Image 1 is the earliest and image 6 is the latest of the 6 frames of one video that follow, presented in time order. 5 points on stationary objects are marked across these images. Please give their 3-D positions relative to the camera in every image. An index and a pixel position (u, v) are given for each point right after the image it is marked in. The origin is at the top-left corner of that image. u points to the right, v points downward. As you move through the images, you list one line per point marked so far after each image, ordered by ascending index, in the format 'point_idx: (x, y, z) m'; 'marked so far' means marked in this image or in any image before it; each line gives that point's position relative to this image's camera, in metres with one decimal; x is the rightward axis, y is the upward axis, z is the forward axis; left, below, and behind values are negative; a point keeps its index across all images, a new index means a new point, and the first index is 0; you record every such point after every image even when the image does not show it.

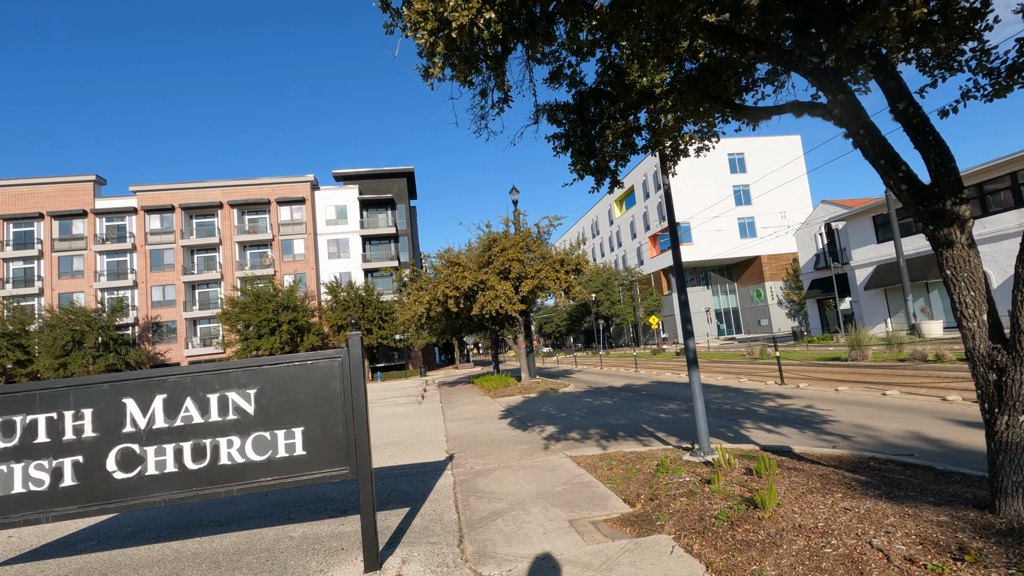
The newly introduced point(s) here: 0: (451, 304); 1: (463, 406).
0: (-2.2, -0.6, +18.8) m
1: (-1.4, -3.4, +15.0) m
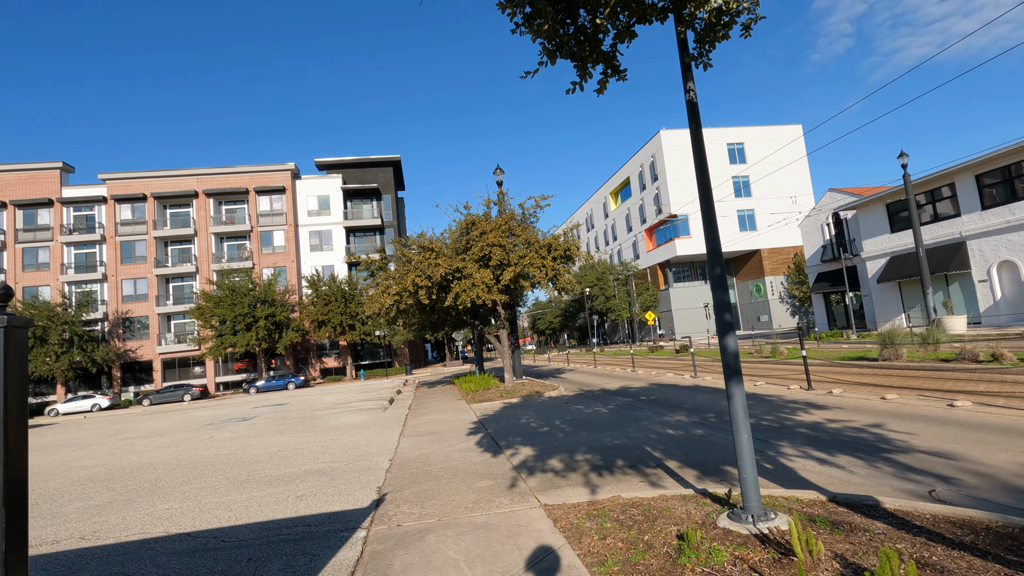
0: (-2.8, -0.2, +16.5) m
1: (-1.9, -3.0, +12.7) m
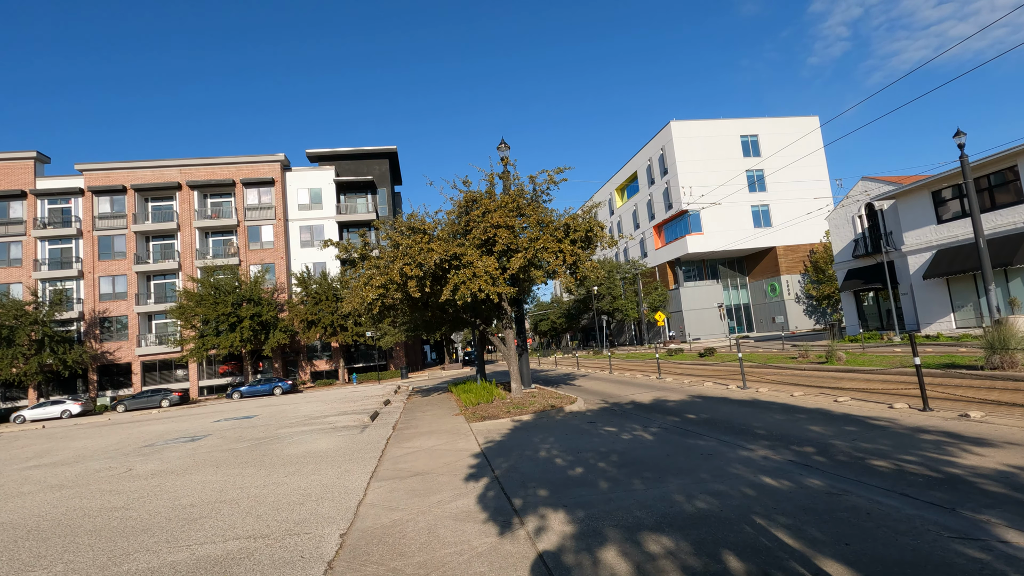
0: (-2.5, 0.0, +13.6) m
1: (-1.7, -2.8, +9.8) m
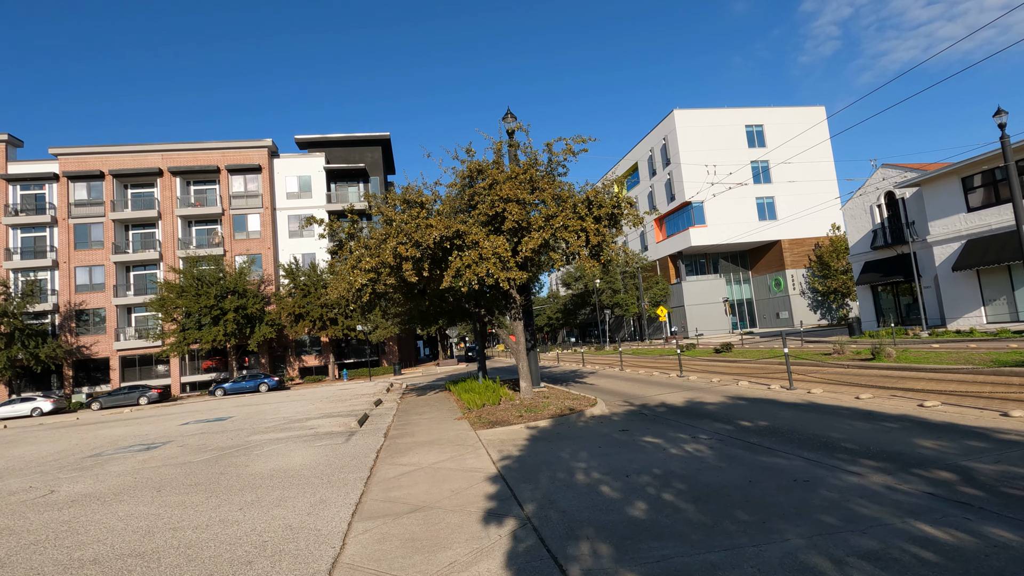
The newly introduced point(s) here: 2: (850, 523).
0: (-2.3, +0.4, +11.6) m
1: (-1.4, -2.5, +7.9) m
2: (+2.7, -1.9, +4.3) m
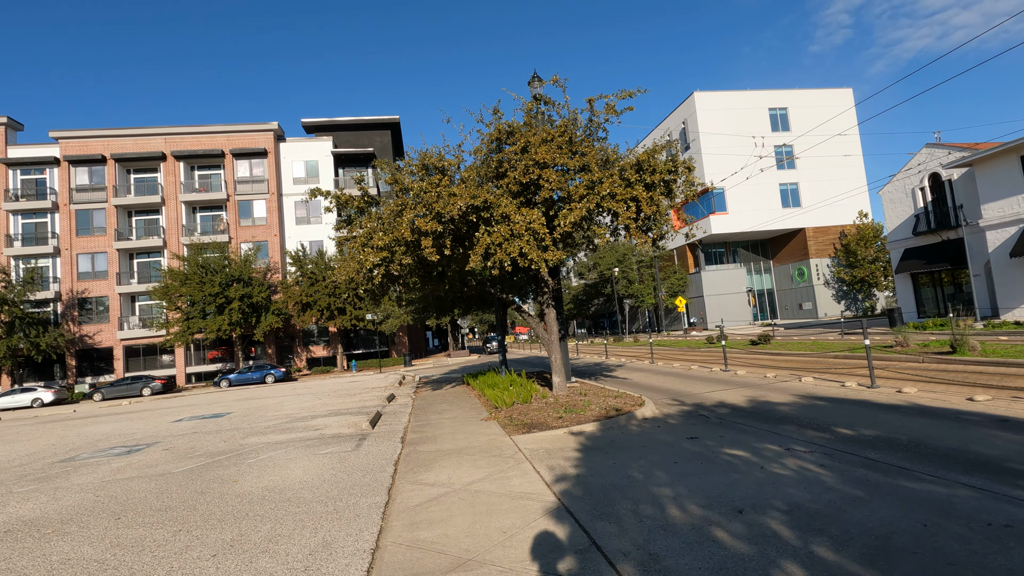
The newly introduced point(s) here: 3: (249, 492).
0: (-1.6, +0.8, +10.0) m
1: (-0.8, -2.2, +6.3) m
2: (+3.3, -1.6, +2.6) m
3: (-2.9, -2.3, +6.0) m
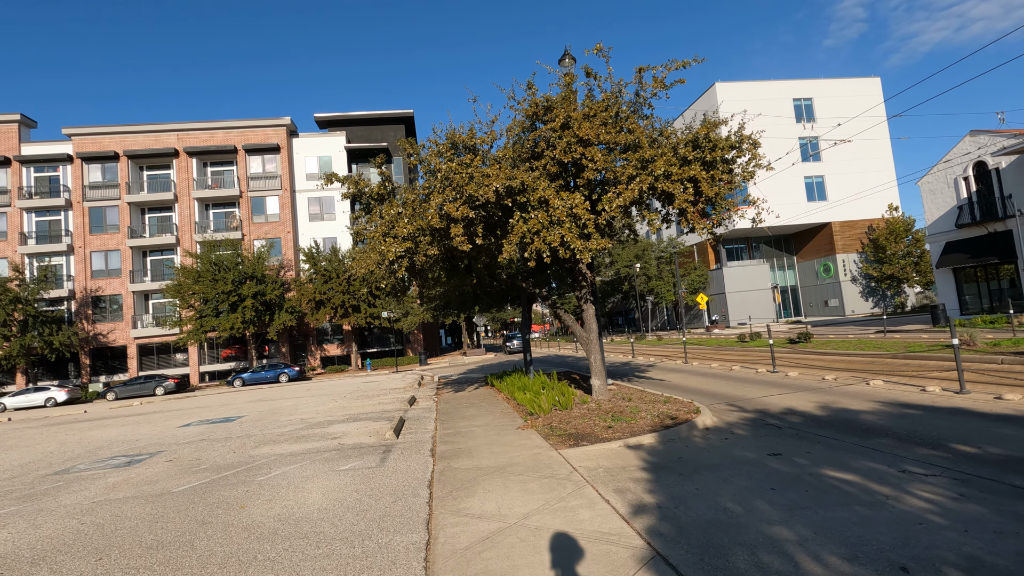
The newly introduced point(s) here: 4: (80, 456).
0: (-0.9, +0.9, +9.0) m
1: (-0.2, -2.0, +5.3) m
2: (+3.8, -1.5, +1.5) m
3: (-2.3, -2.2, +5.0) m
4: (-8.0, -3.1, +9.8) m
